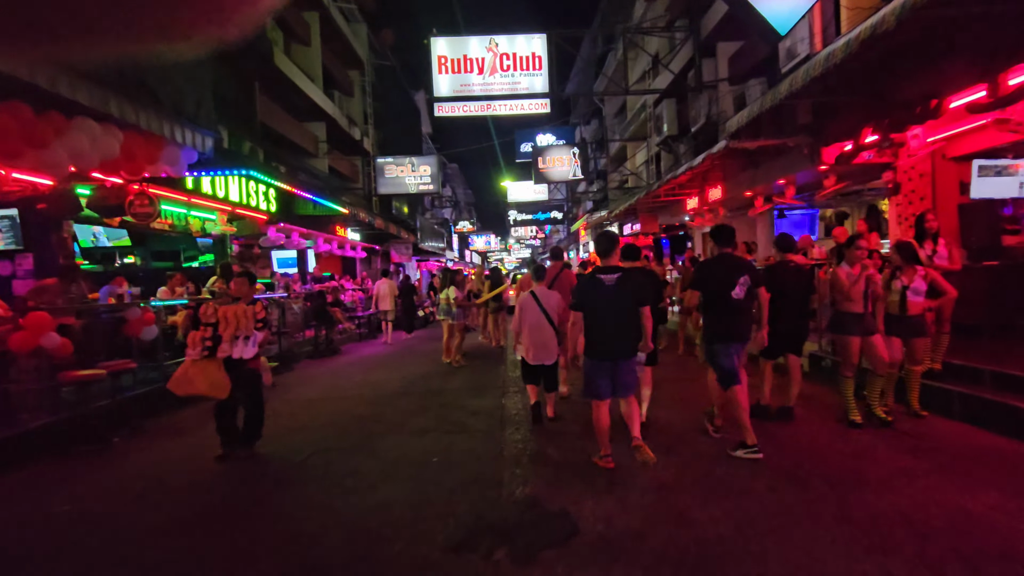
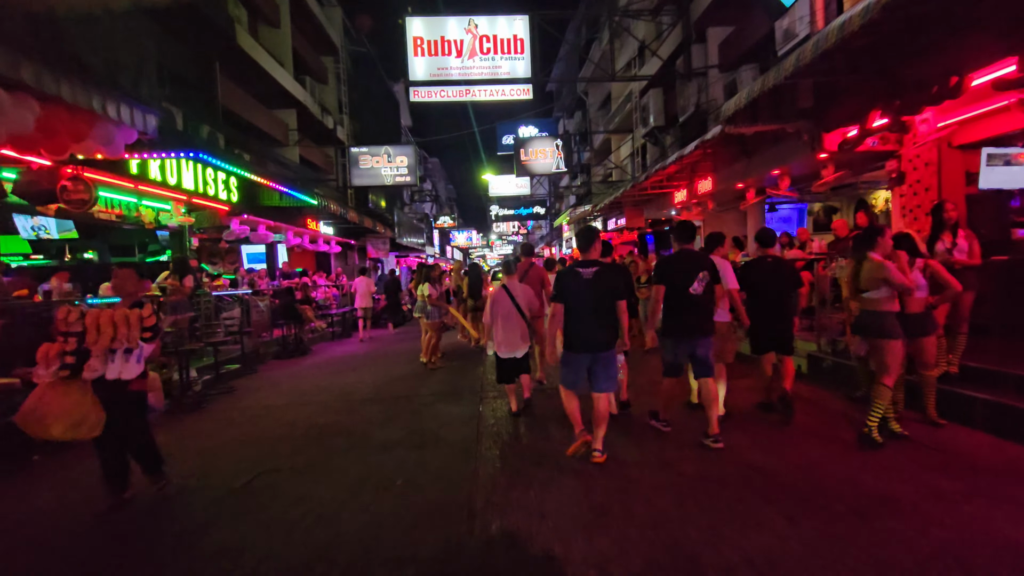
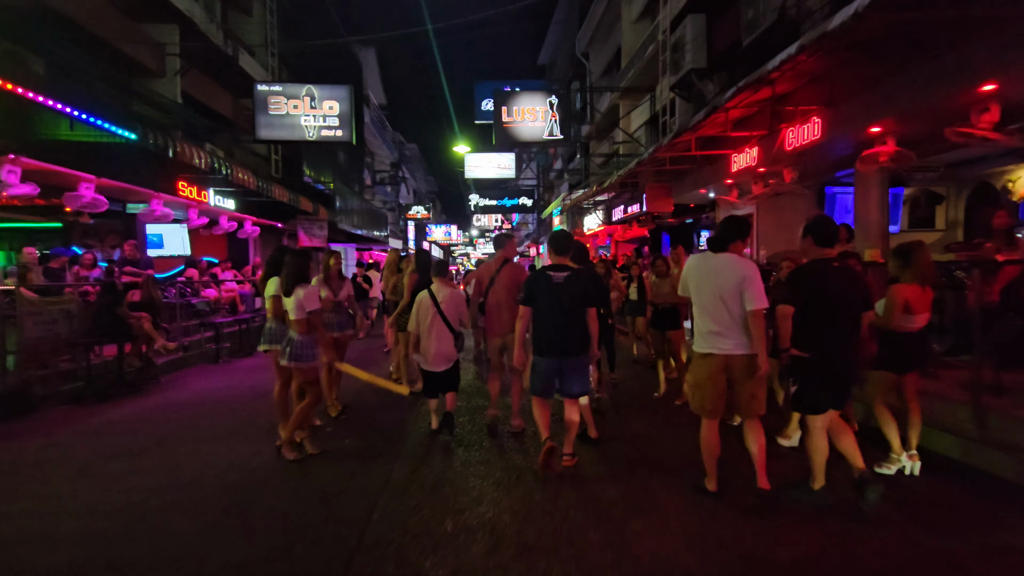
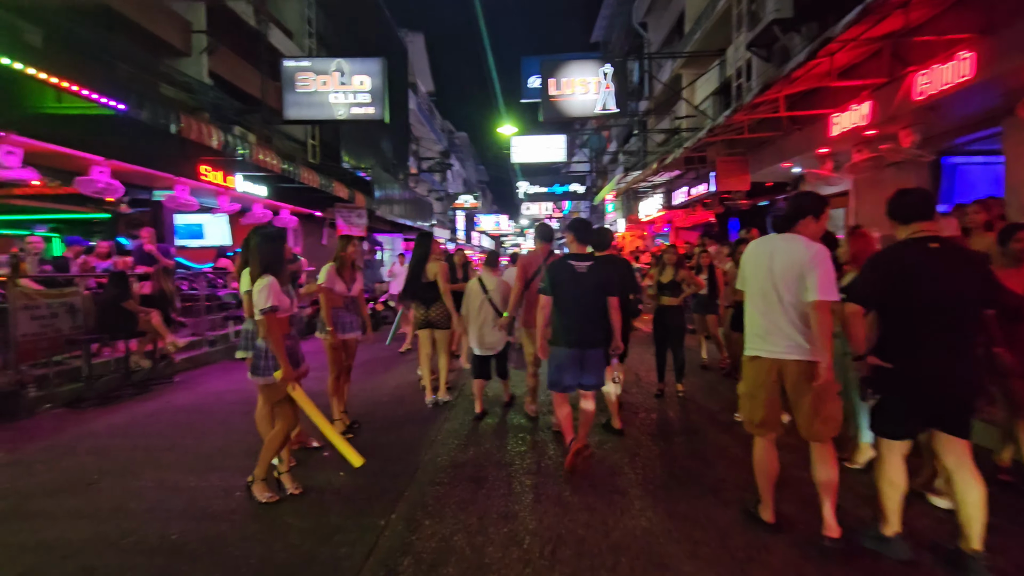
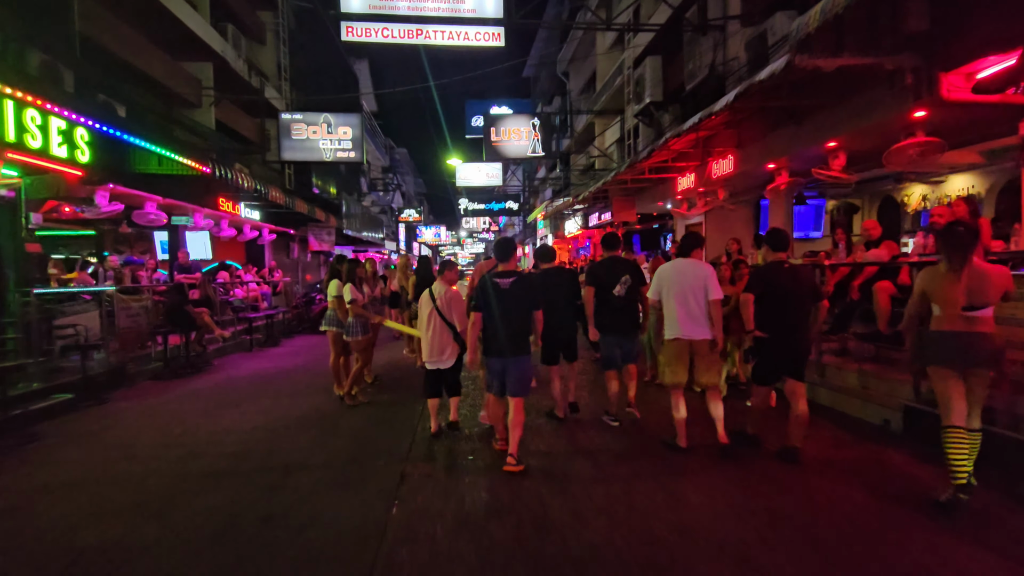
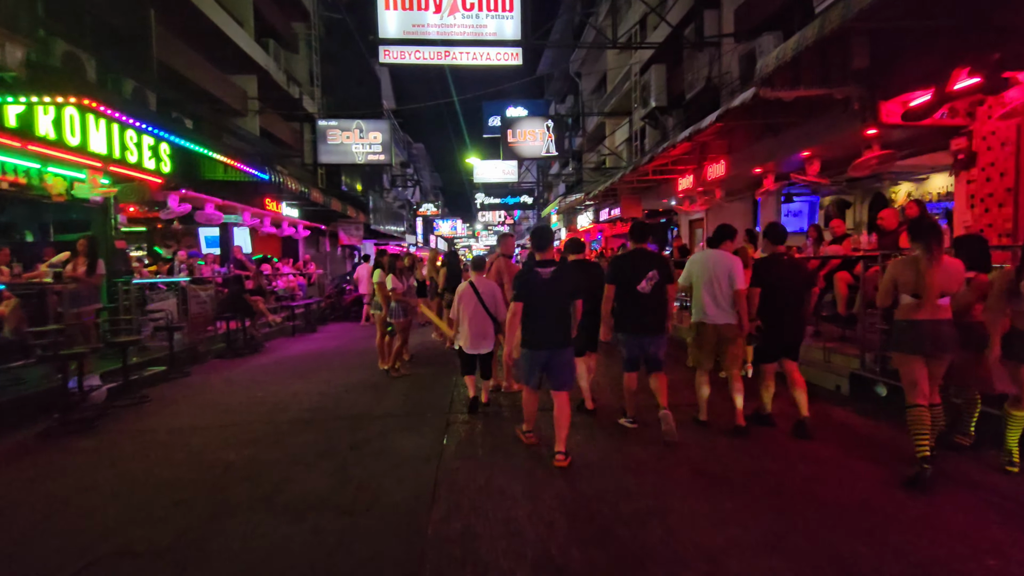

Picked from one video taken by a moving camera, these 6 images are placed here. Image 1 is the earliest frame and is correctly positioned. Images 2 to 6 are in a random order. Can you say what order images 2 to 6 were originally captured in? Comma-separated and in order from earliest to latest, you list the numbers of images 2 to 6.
2, 6, 5, 3, 4
